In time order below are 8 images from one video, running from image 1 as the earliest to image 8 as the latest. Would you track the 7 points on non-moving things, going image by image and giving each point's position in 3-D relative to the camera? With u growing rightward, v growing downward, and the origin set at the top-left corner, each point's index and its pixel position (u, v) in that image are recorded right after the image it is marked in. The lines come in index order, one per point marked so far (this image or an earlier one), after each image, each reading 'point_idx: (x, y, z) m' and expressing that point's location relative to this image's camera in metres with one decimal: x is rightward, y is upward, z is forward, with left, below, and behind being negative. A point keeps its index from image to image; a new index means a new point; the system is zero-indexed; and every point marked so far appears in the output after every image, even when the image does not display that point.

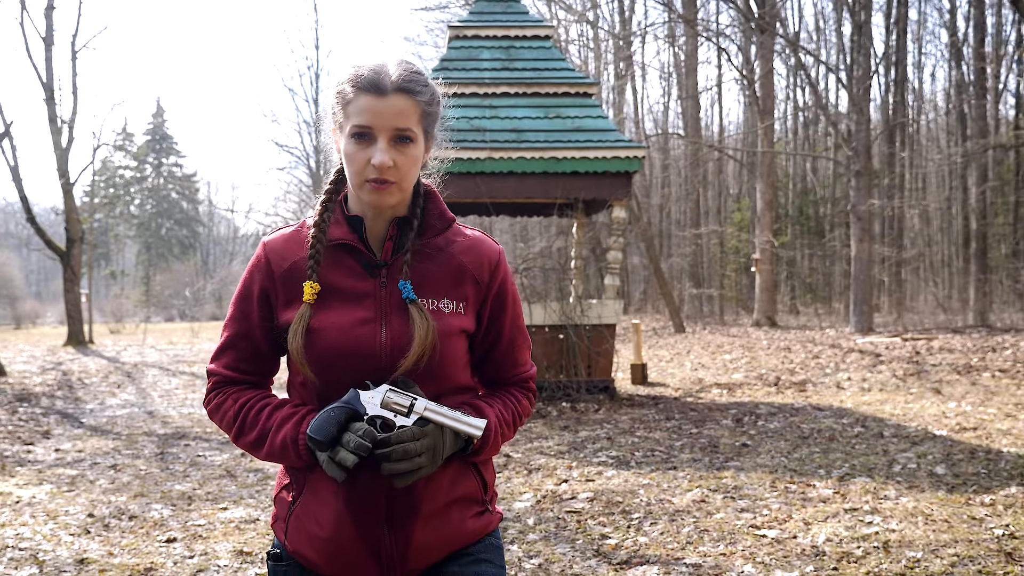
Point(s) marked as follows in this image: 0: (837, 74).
0: (+8.6, +5.5, +19.3) m
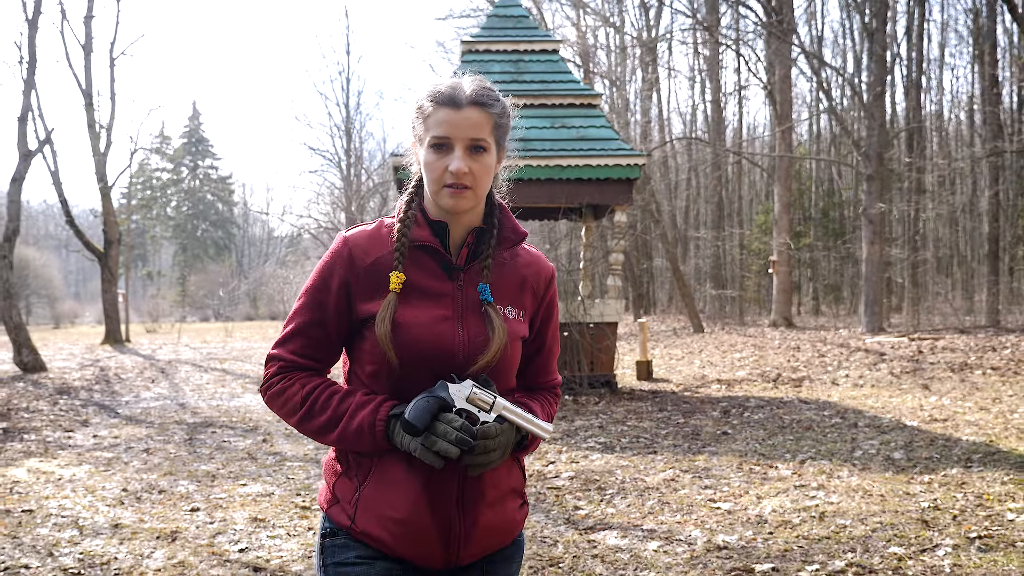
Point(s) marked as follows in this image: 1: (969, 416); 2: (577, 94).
0: (+9.0, +5.5, +19.5) m
1: (+4.7, -1.3, +7.7) m
2: (+0.9, +2.8, +10.8) m
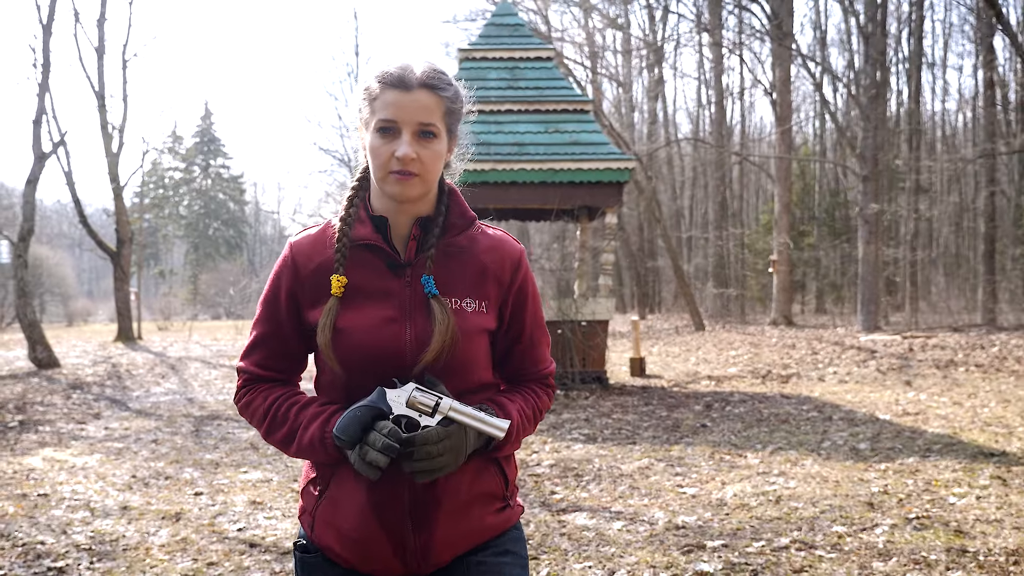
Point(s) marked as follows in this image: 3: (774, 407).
0: (+9.0, +5.5, +19.8) m
1: (+4.6, -1.3, +8.0) m
2: (+0.9, +2.8, +11.1) m
3: (+3.0, -1.4, +8.5) m
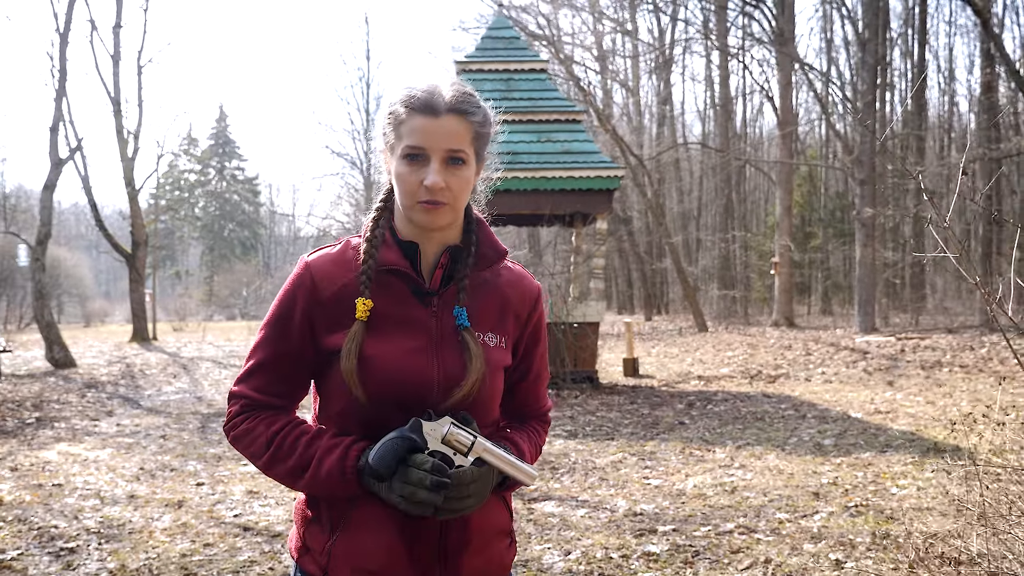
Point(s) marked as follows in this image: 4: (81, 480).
0: (+9.1, +5.5, +20.0) m
1: (+4.5, -1.3, +8.3) m
2: (+0.8, +2.8, +11.5) m
3: (+2.9, -1.4, +8.9) m
4: (-4.0, -1.8, +6.9) m
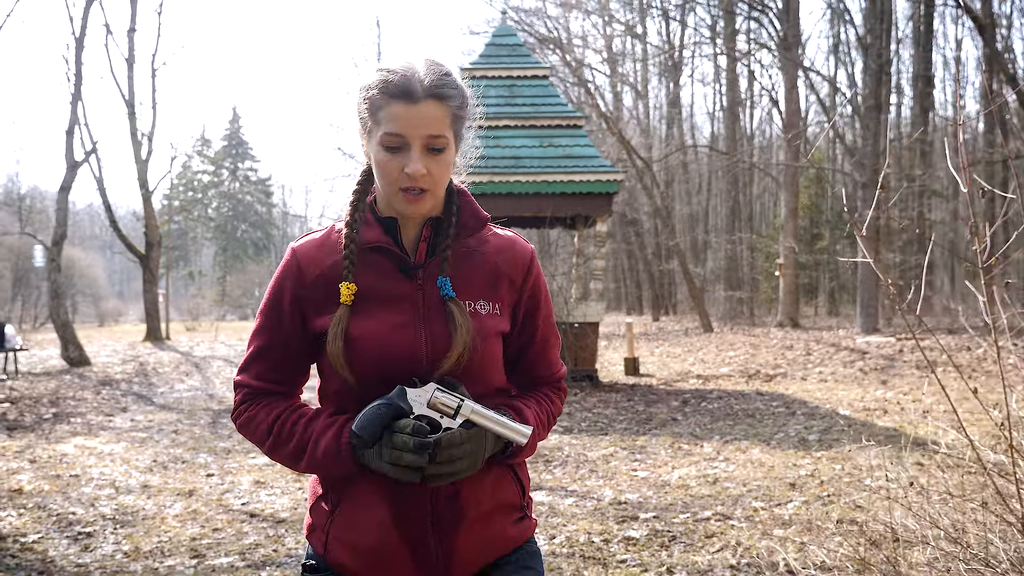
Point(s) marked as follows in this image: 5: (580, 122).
0: (+9.3, +5.4, +20.2) m
1: (+4.4, -1.4, +8.5) m
2: (+0.8, +2.8, +11.8) m
3: (+2.9, -1.4, +9.1) m
4: (-4.1, -1.8, +7.2) m
5: (+1.1, +2.7, +11.8) m
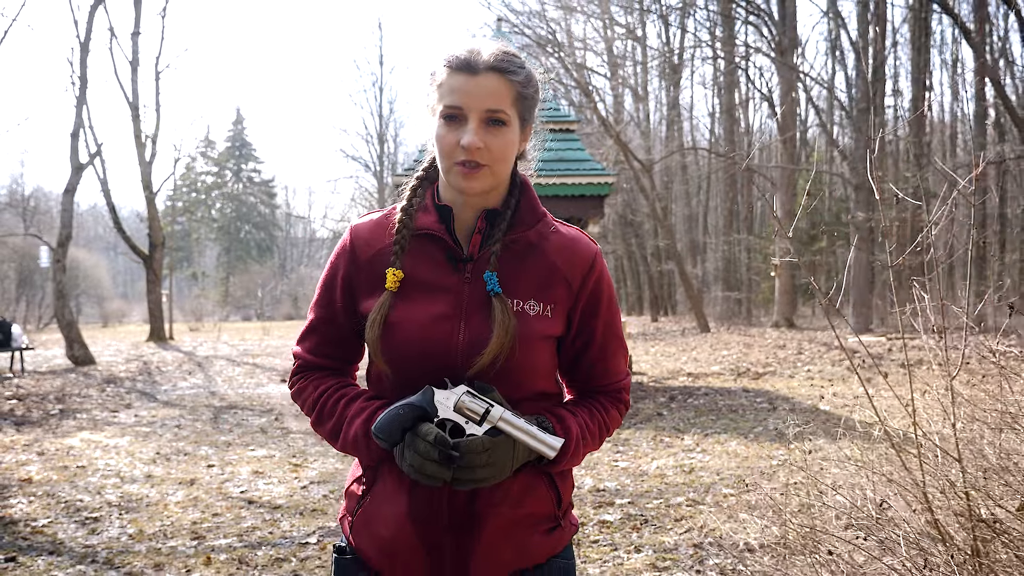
0: (+9.2, +5.4, +20.4) m
1: (+4.3, -1.3, +8.8) m
2: (+0.7, +2.8, +12.1) m
3: (+2.8, -1.4, +9.4) m
4: (-4.2, -1.8, +7.5) m
5: (+1.0, +2.7, +12.1) m
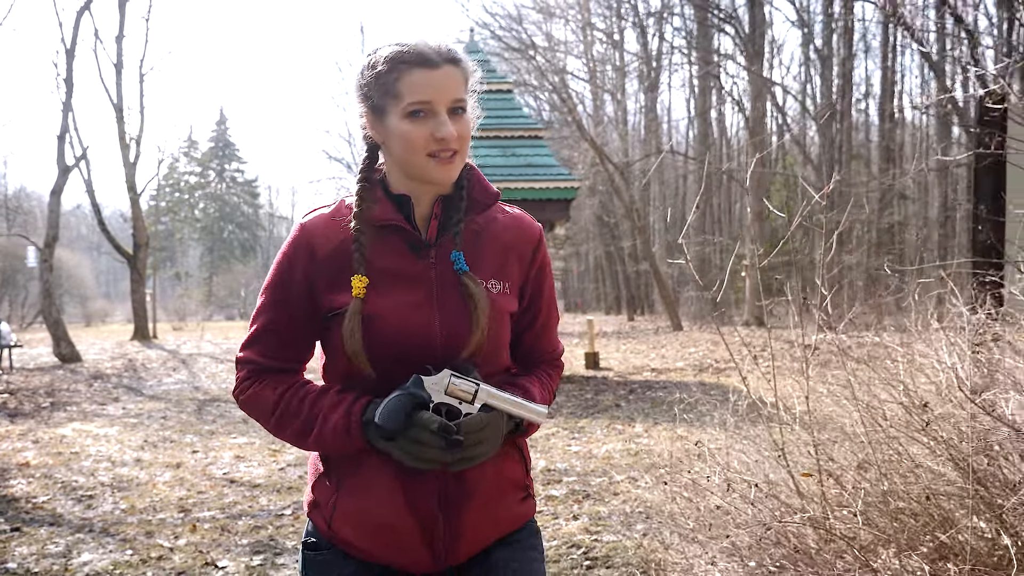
0: (+8.6, +5.4, +21.2) m
1: (+3.9, -1.3, +9.5) m
2: (+0.3, +2.8, +12.7) m
3: (+2.4, -1.4, +10.0) m
4: (-4.6, -1.8, +8.0) m
5: (+0.5, +2.7, +12.7) m
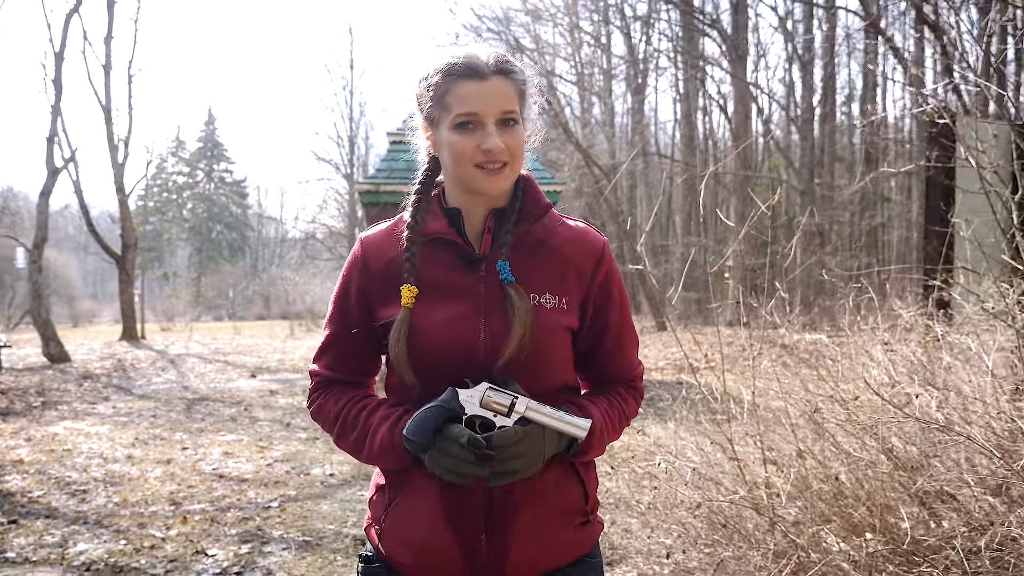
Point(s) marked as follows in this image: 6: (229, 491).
0: (+8.2, +5.4, +21.6) m
1: (+3.7, -1.4, +9.8) m
2: (0.0, +2.7, +13.0) m
3: (+2.1, -1.4, +10.3) m
4: (-4.8, -1.8, +8.3) m
5: (+0.3, +2.6, +13.0) m
6: (-2.4, -1.7, +6.3) m
